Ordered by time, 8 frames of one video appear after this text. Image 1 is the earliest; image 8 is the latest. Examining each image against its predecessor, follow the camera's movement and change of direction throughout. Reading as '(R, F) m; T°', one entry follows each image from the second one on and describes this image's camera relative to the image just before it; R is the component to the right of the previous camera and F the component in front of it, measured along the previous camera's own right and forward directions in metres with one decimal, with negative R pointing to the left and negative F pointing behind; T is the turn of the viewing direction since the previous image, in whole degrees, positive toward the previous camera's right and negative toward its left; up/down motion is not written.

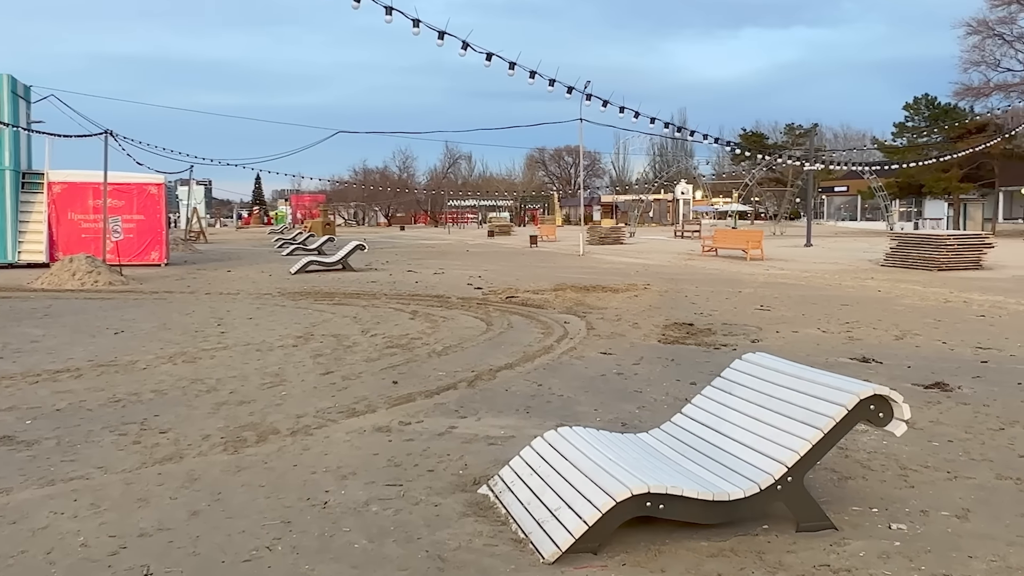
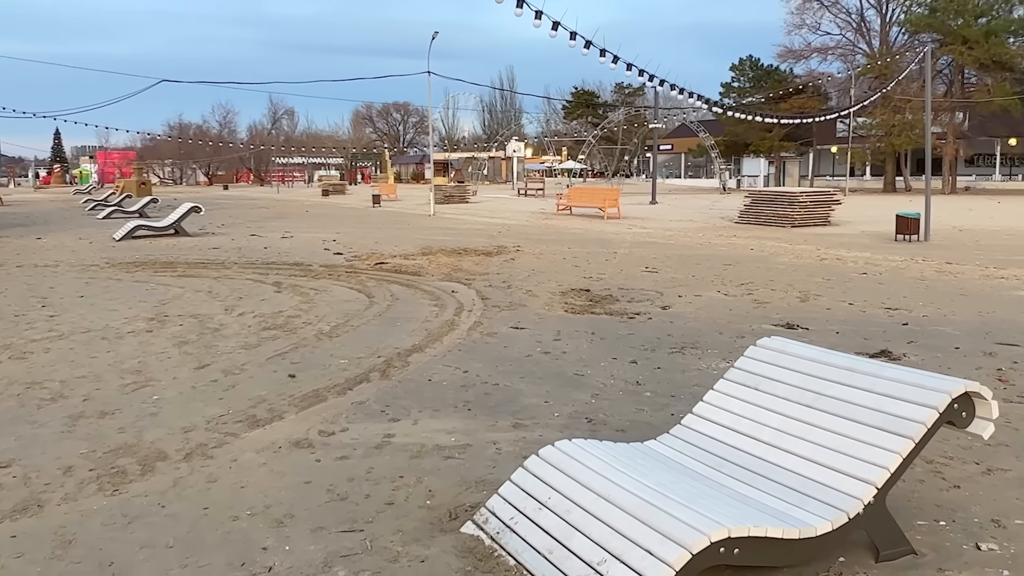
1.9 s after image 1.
(-0.7, +1.1) m; +11°
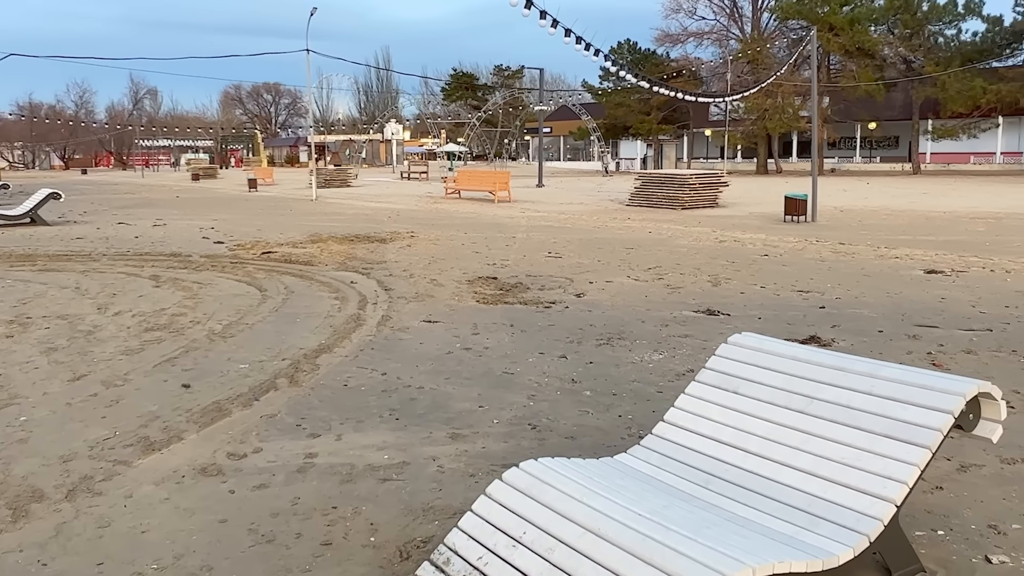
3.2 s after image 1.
(-0.3, +0.6) m; +8°
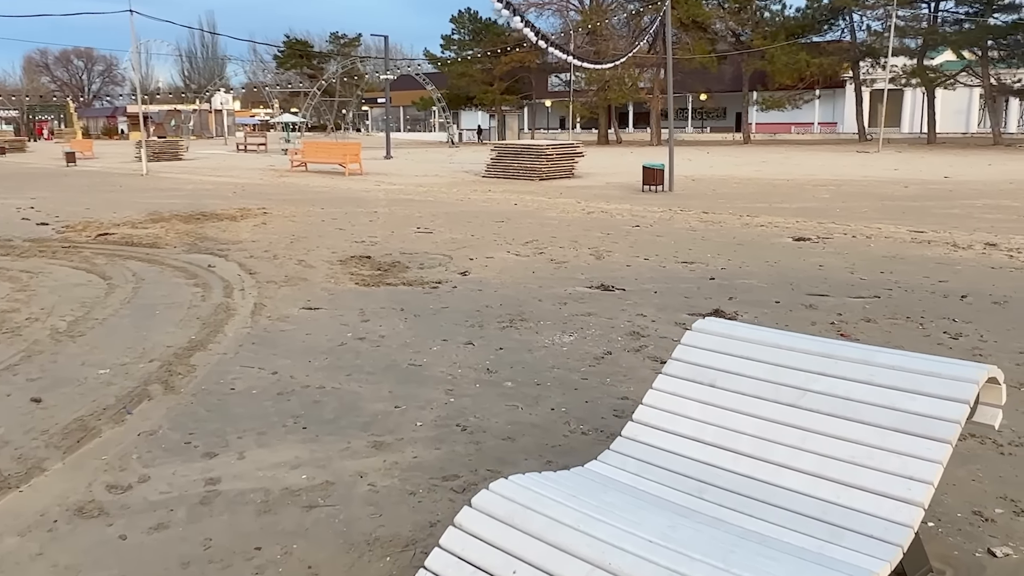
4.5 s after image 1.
(-0.4, +0.5) m; +10°
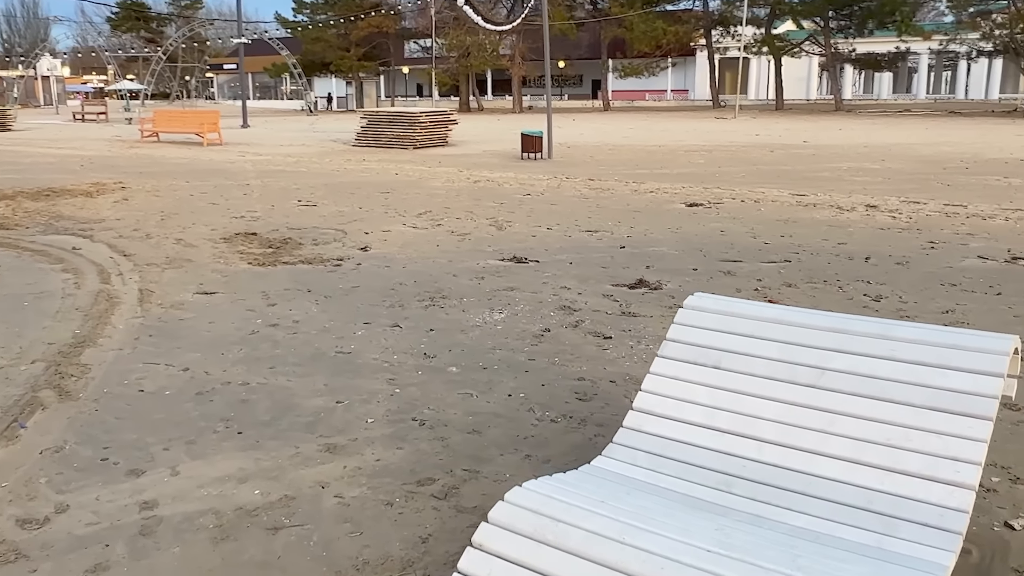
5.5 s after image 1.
(-0.4, +0.4) m; +9°
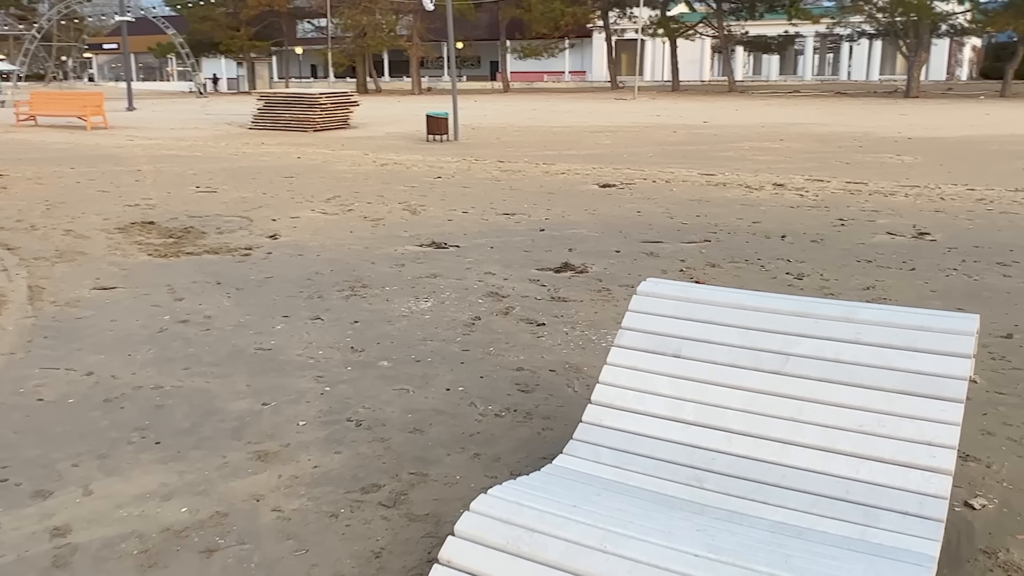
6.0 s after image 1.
(-0.2, +0.2) m; +6°
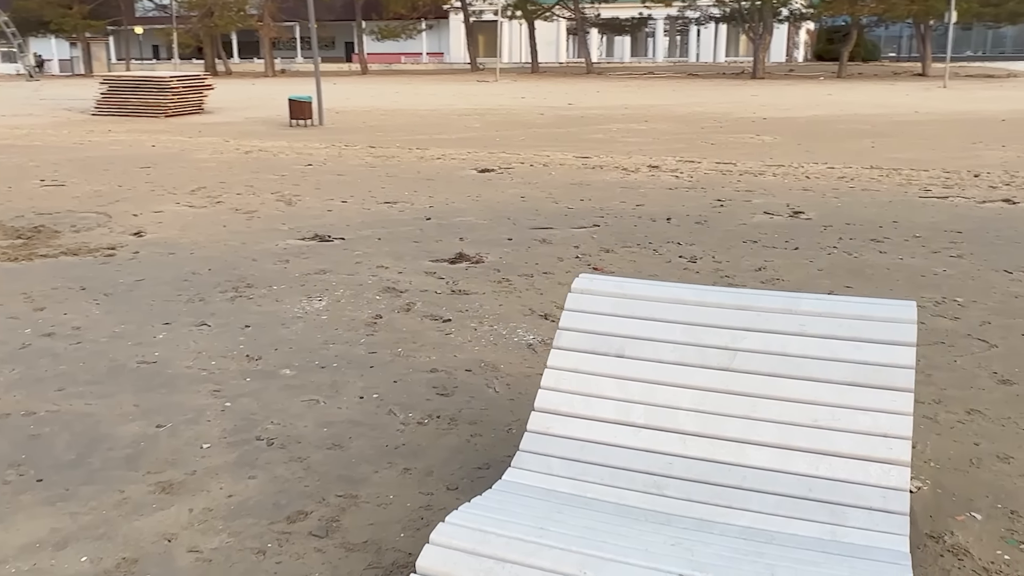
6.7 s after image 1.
(-0.2, +0.2) m; +9°
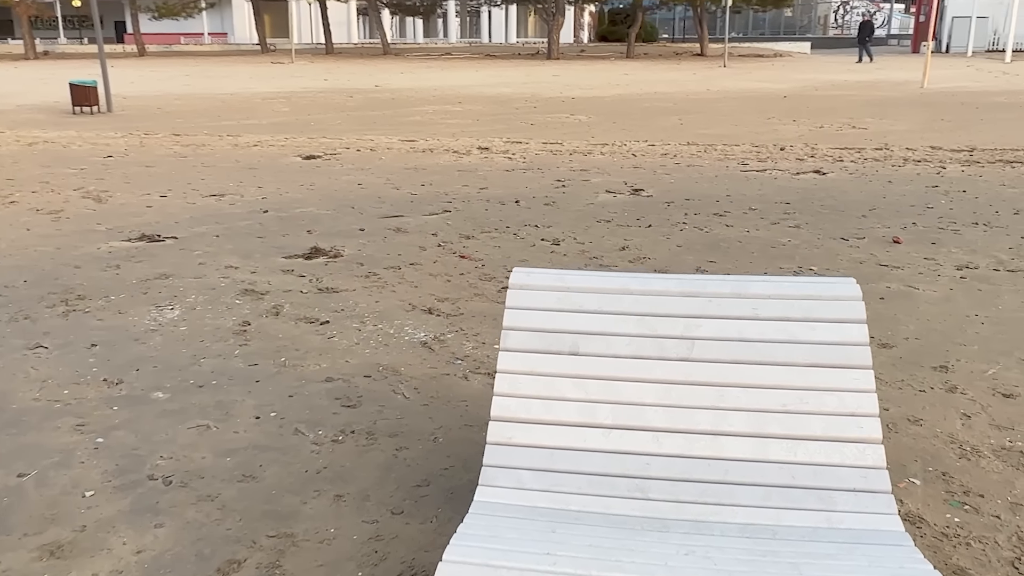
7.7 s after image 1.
(-0.4, +0.3) m; +13°
